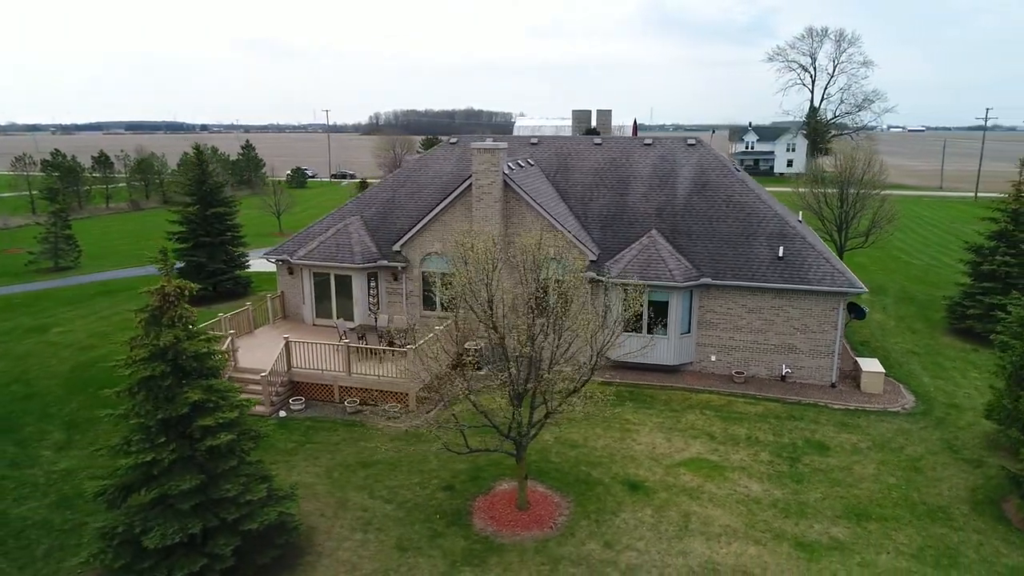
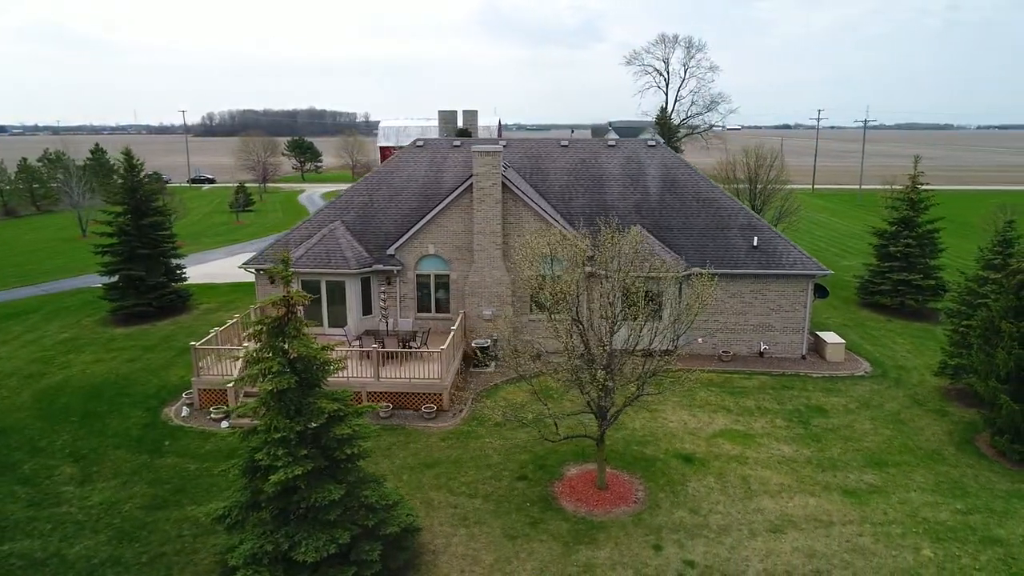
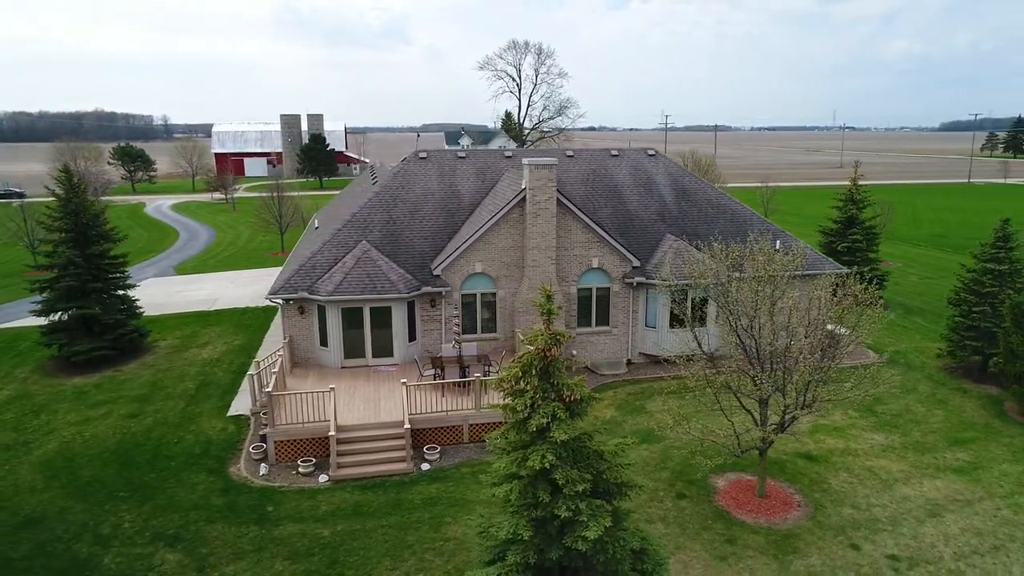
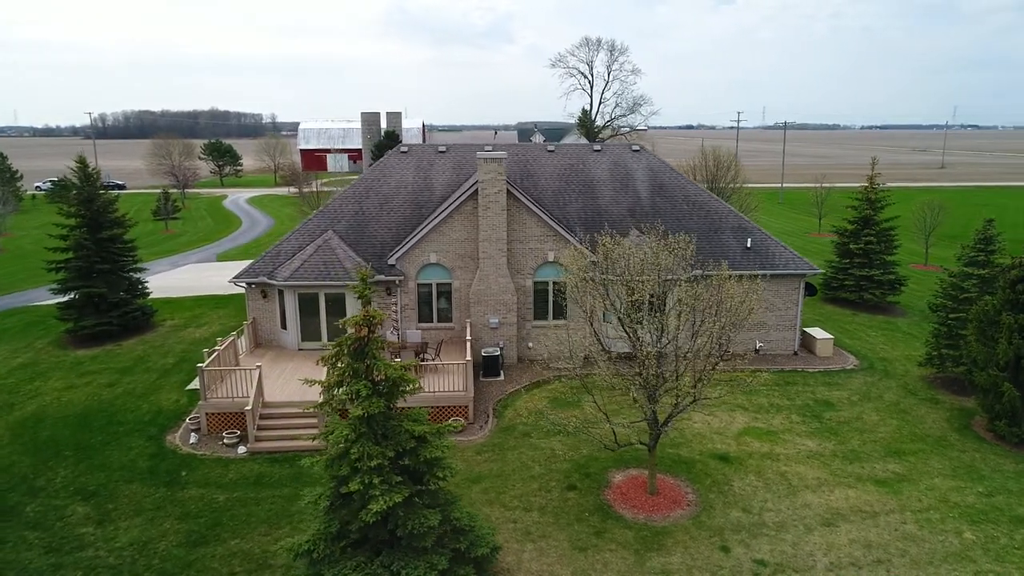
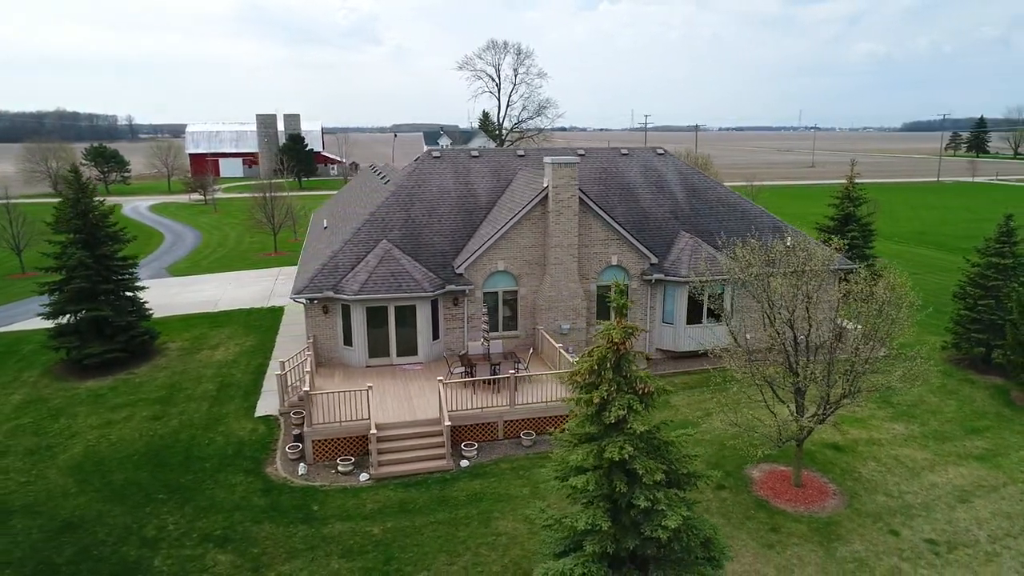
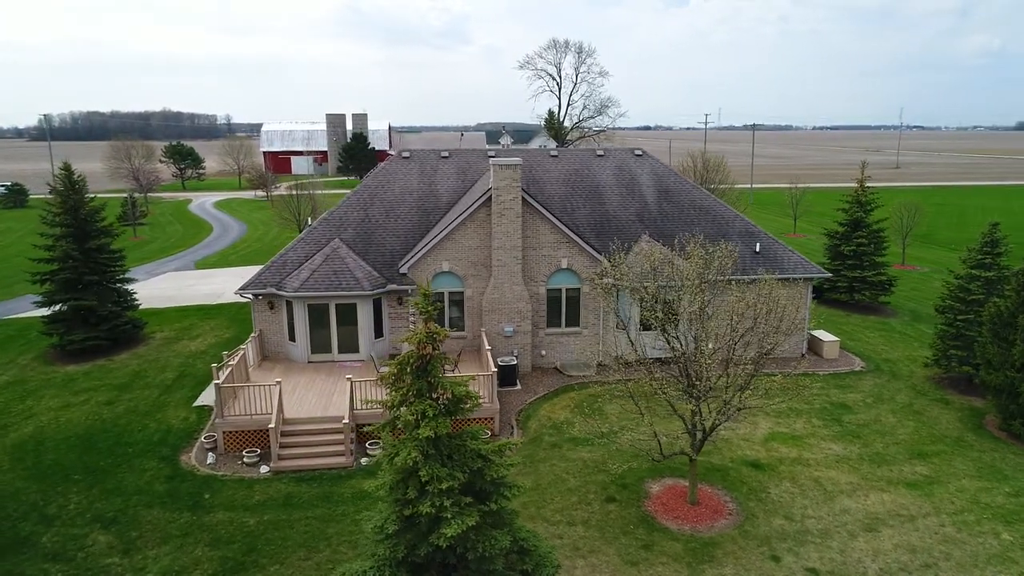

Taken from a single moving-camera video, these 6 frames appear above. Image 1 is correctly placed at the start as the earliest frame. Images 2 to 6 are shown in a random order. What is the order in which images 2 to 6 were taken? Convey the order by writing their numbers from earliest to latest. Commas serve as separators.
2, 4, 6, 3, 5
